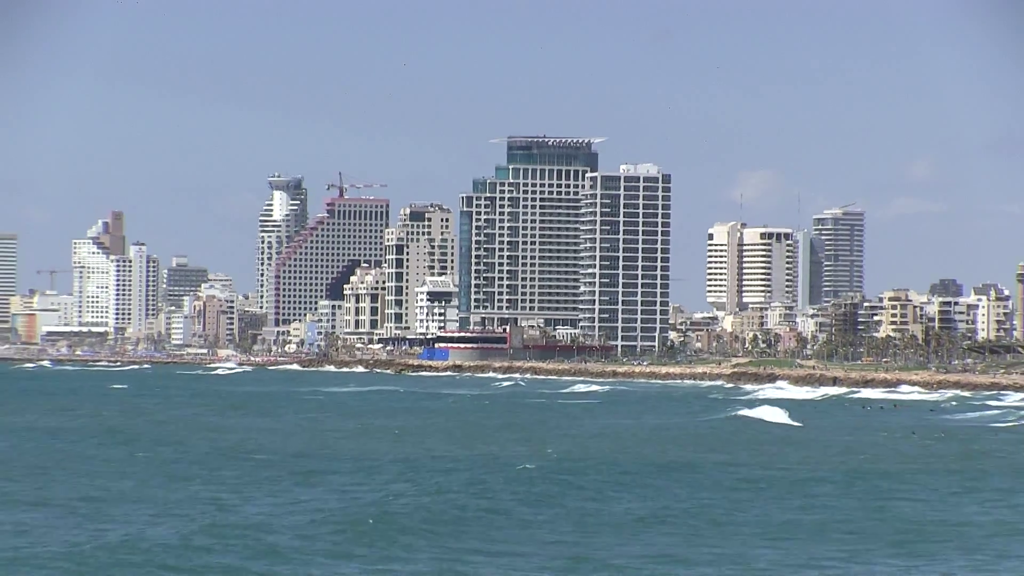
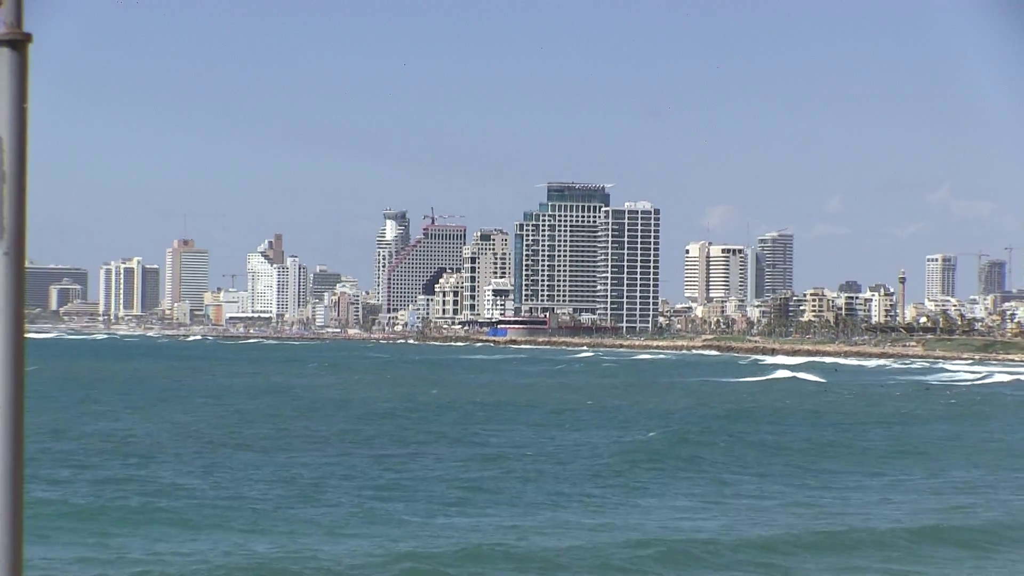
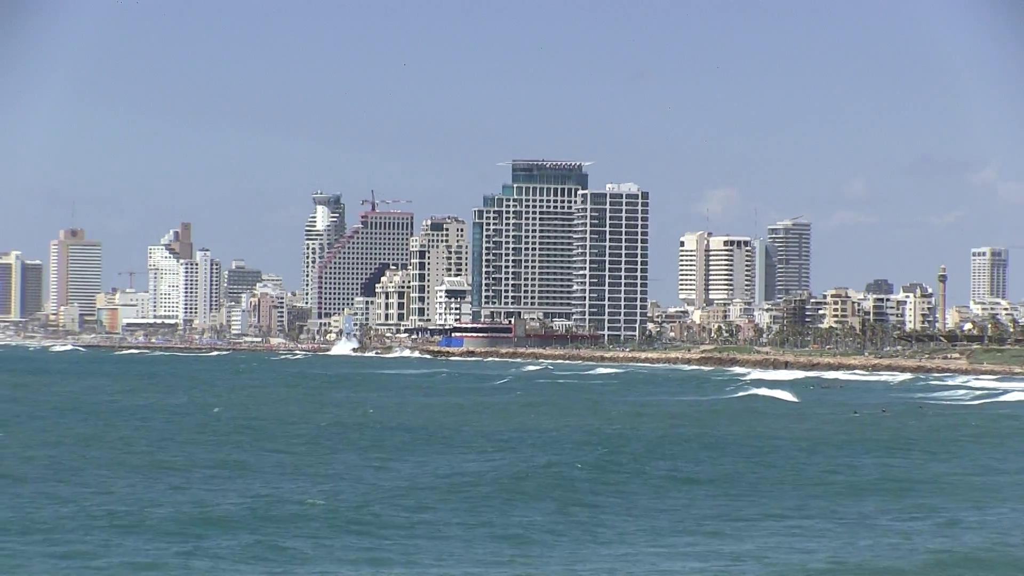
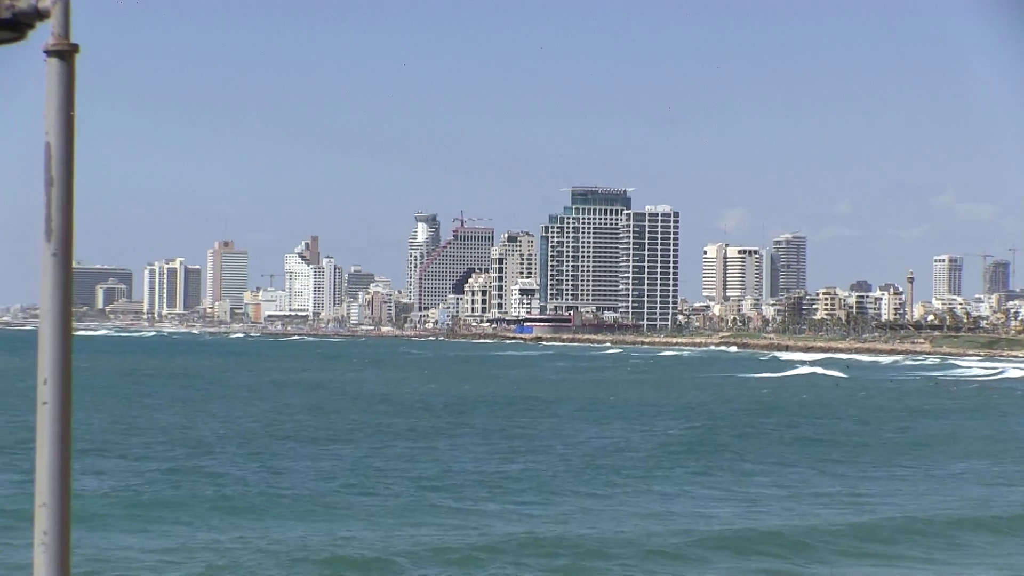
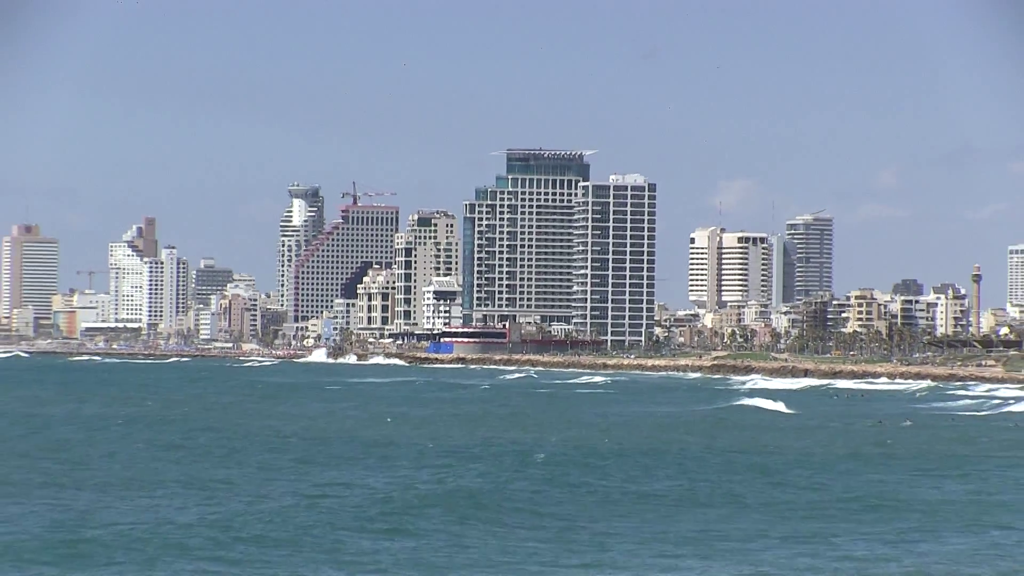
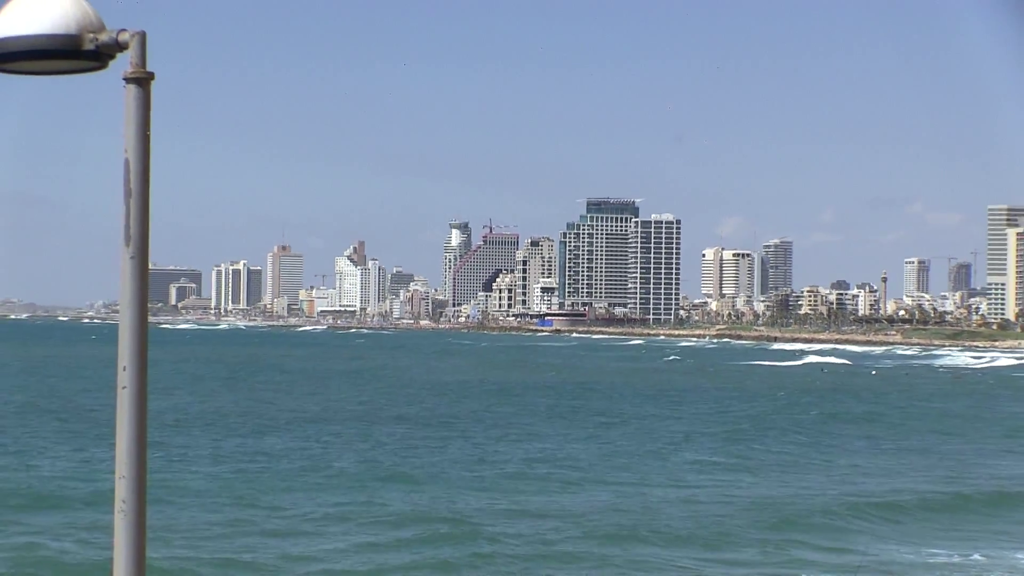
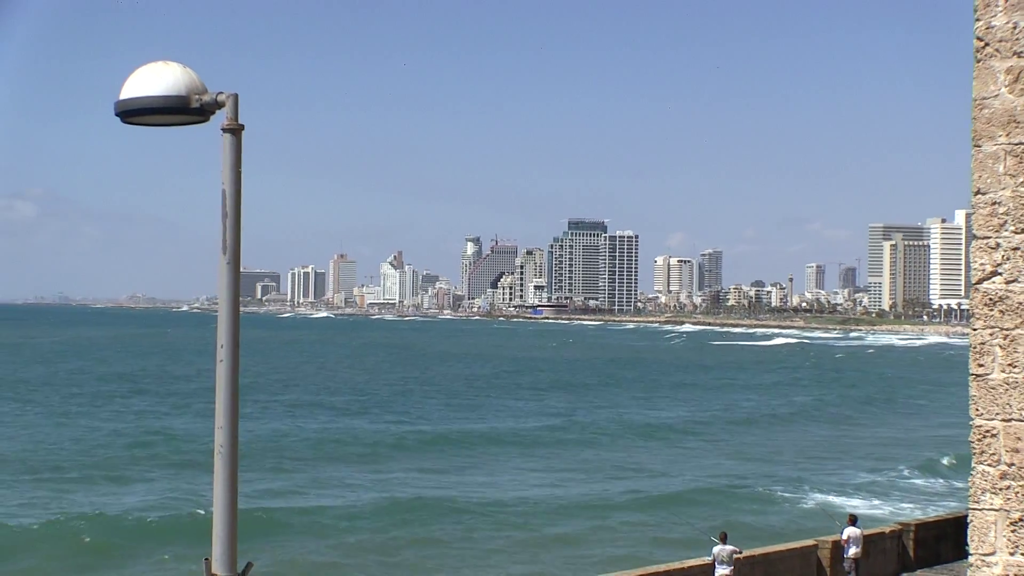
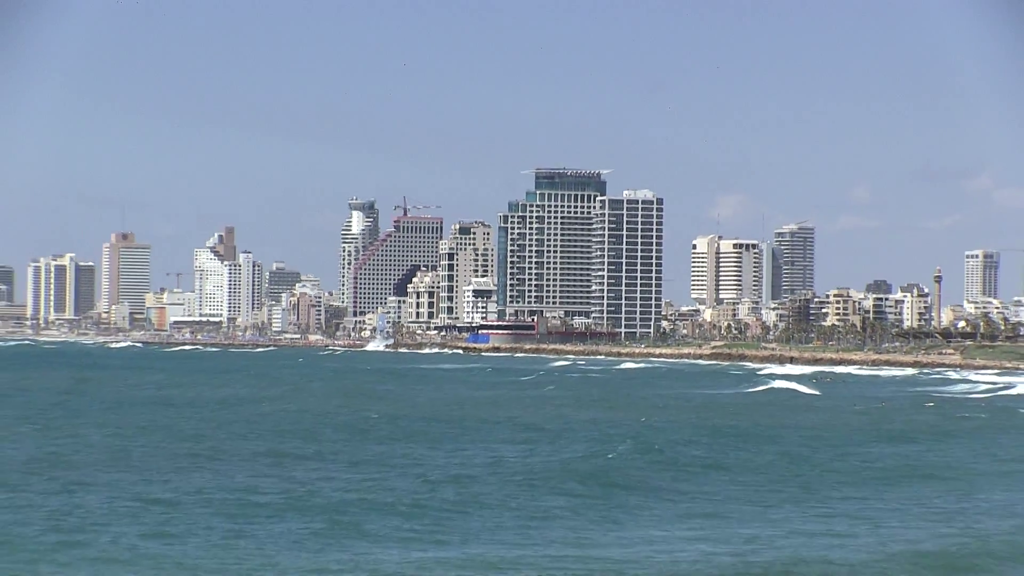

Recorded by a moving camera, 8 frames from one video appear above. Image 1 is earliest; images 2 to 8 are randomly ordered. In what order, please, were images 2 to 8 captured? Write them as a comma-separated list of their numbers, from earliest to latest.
5, 3, 8, 2, 4, 6, 7
